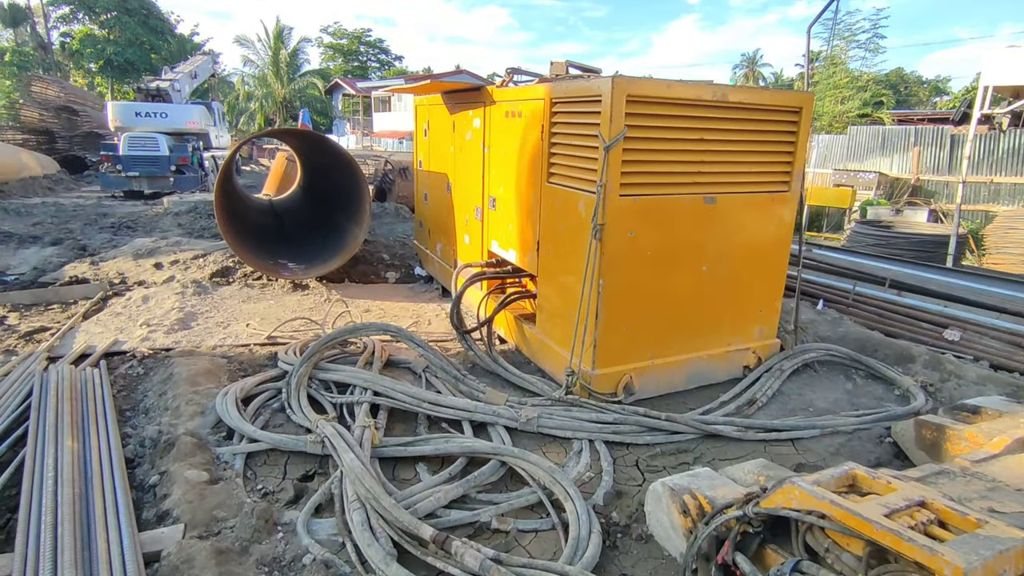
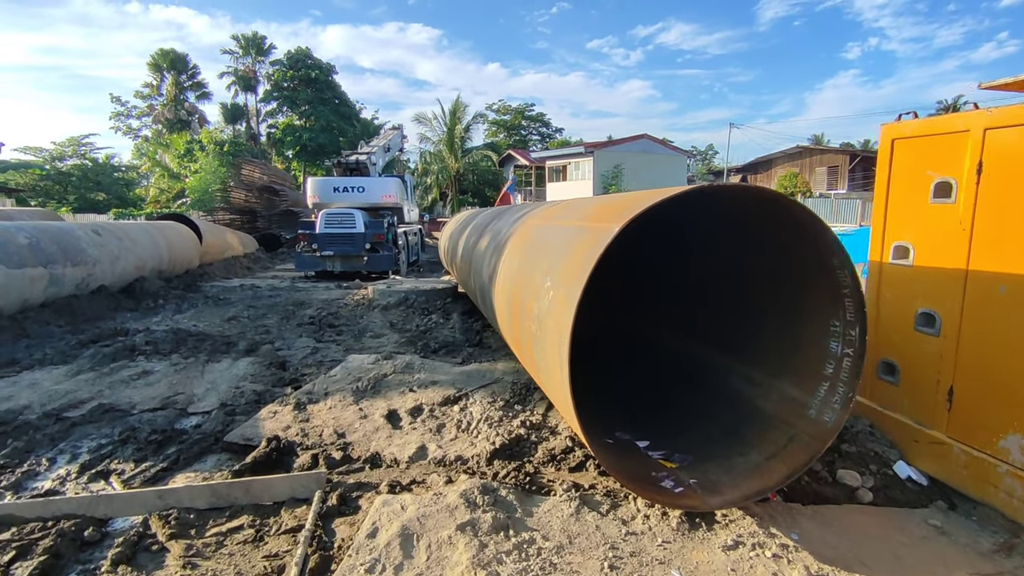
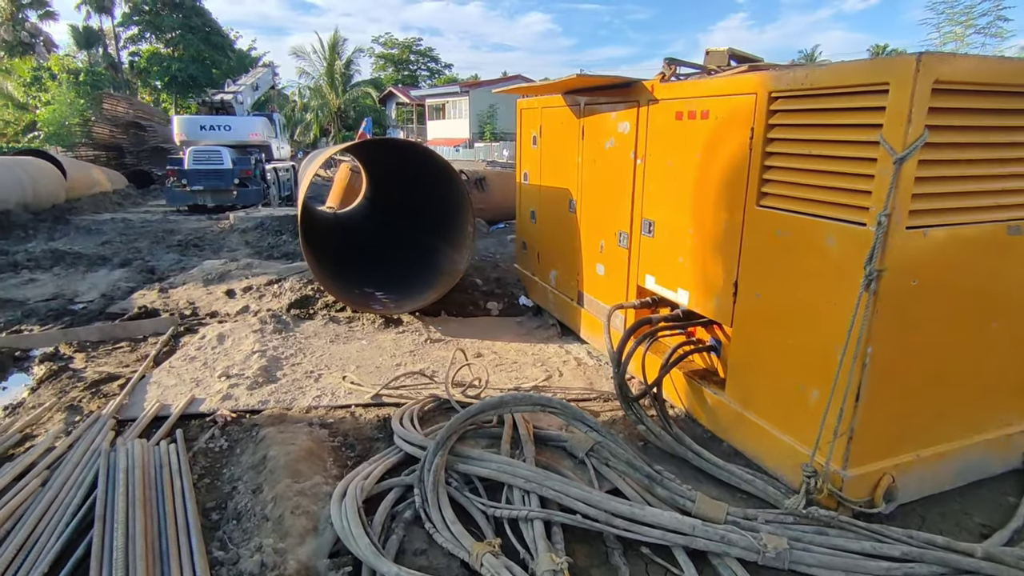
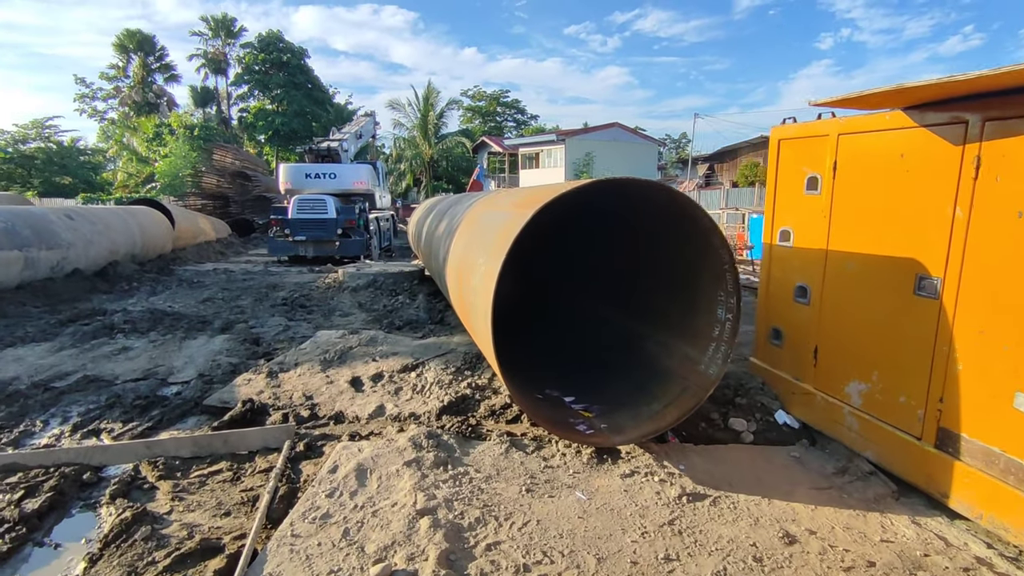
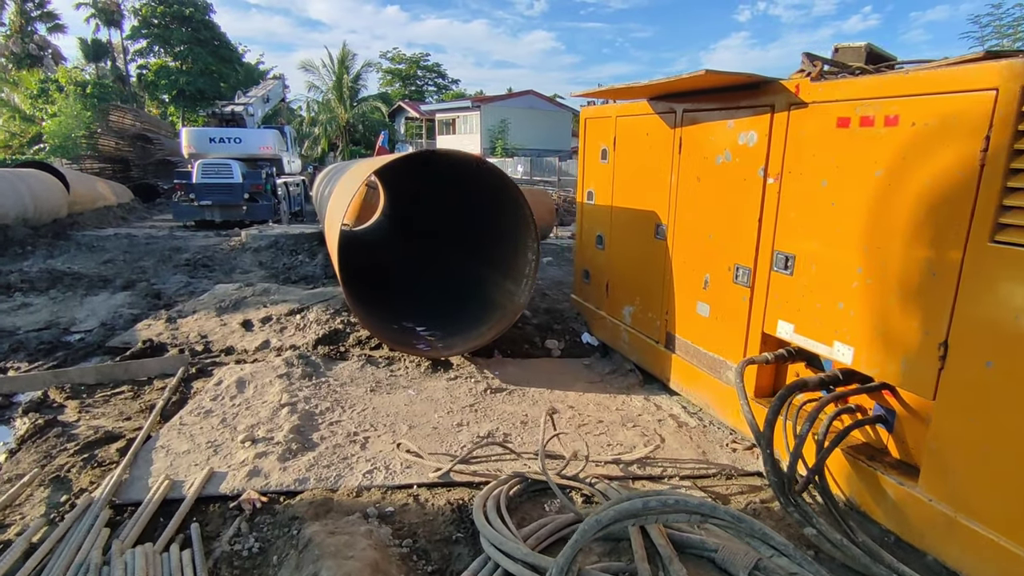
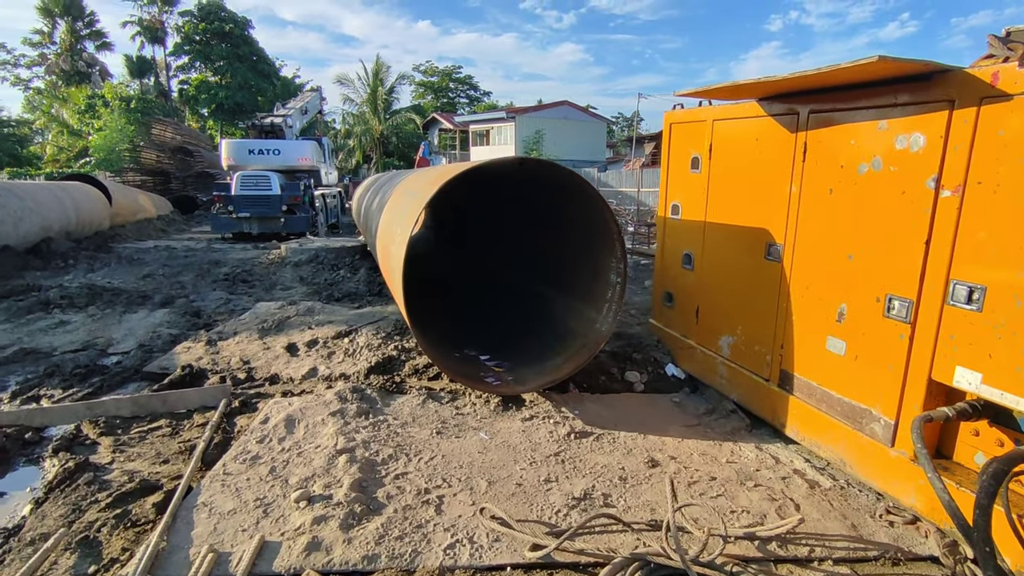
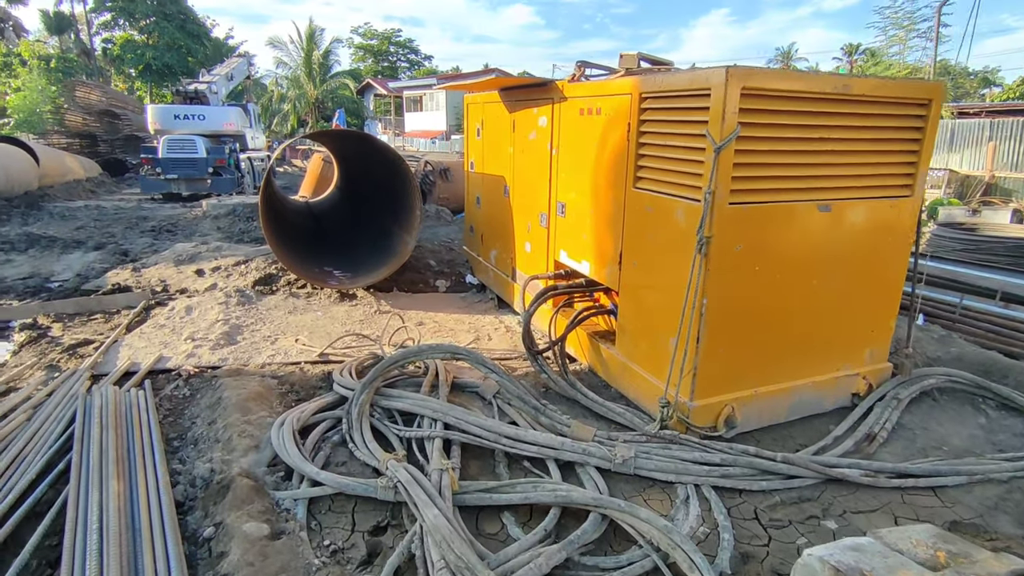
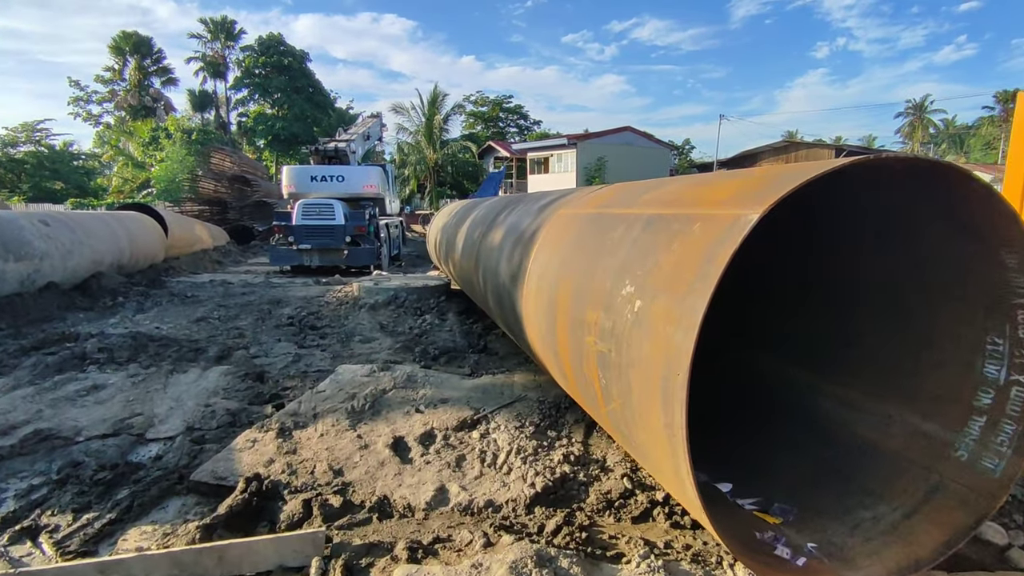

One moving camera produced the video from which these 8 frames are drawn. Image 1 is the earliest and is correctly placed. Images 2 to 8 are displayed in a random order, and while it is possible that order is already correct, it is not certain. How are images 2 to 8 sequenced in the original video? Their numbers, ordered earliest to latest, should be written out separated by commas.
7, 3, 5, 6, 4, 2, 8
